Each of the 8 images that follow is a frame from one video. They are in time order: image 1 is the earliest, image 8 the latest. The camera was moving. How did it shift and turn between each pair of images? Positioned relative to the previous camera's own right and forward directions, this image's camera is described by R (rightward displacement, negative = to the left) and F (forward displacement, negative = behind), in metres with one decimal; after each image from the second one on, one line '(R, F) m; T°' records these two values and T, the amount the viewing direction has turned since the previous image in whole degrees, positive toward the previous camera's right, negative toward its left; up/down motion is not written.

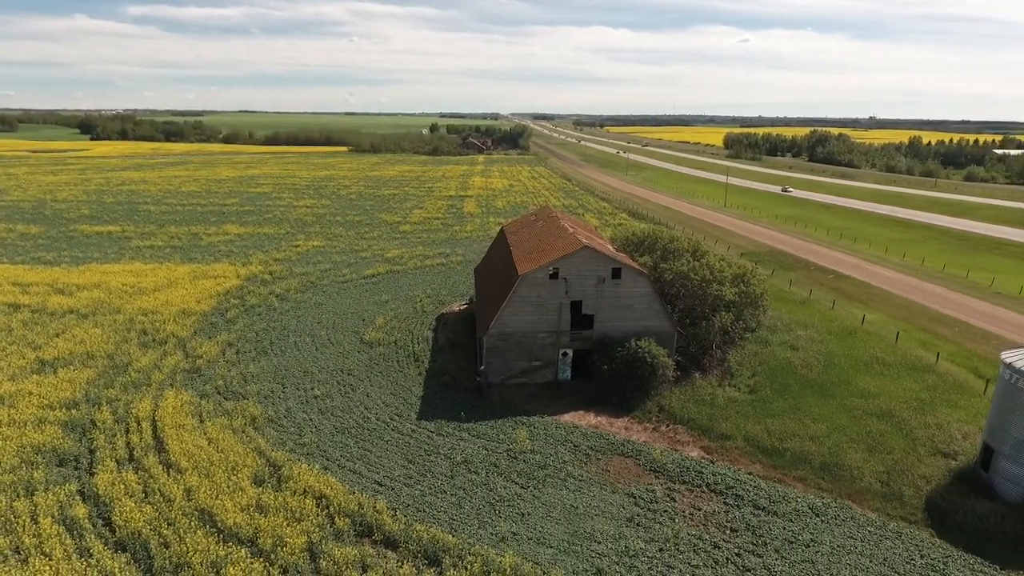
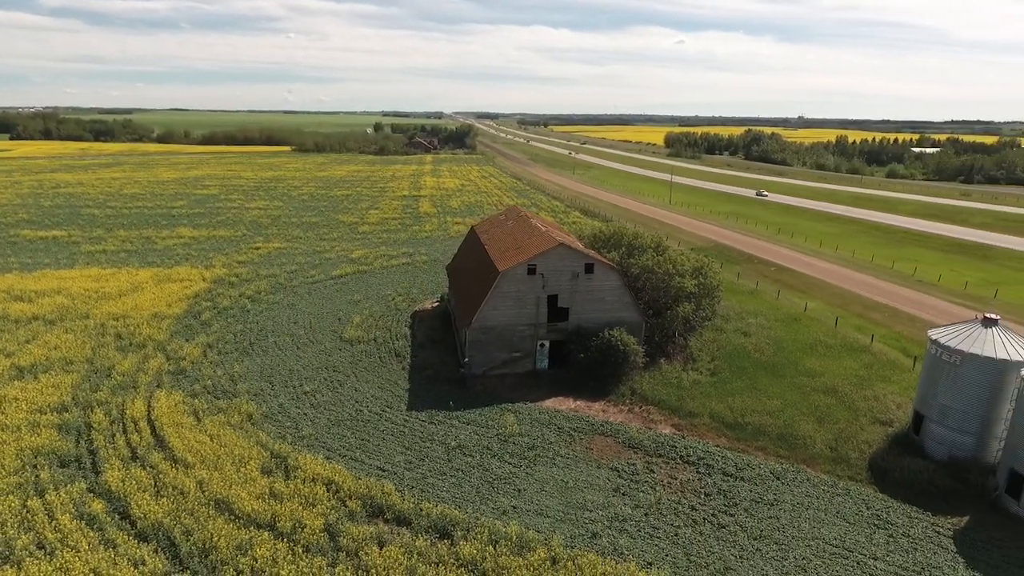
(-1.4, -1.5) m; +5°
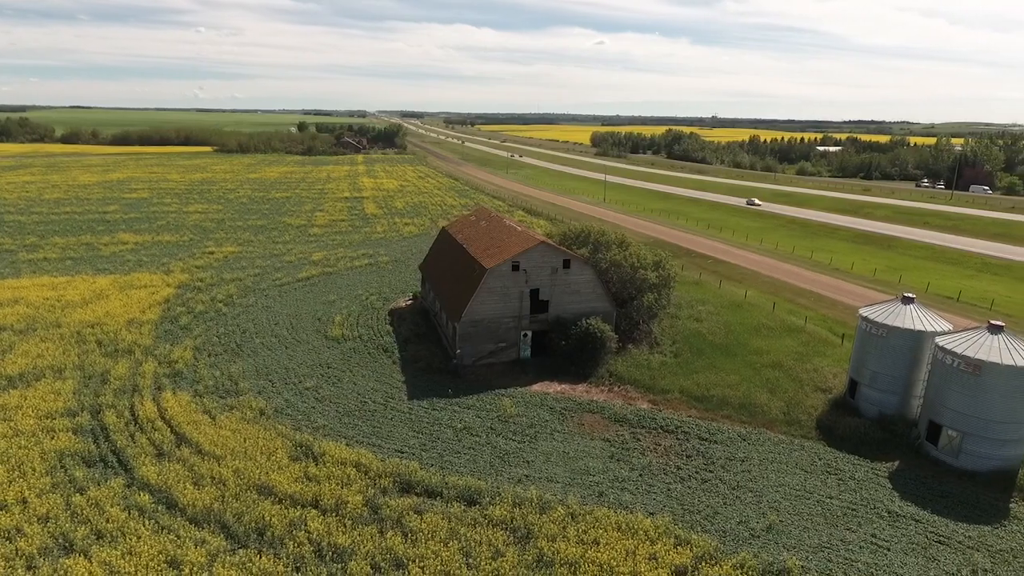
(-2.6, -2.1) m; +7°
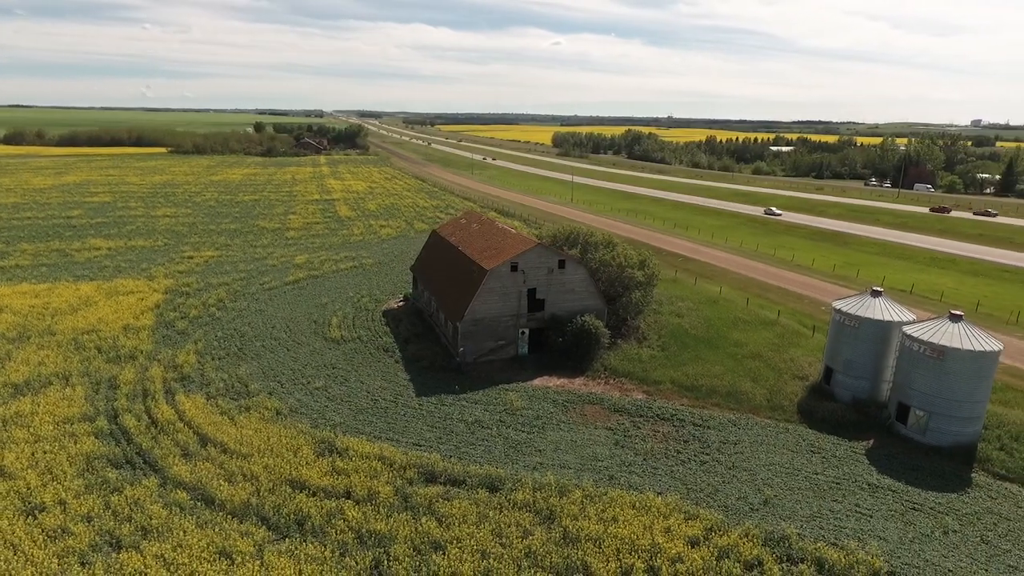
(-1.8, -1.3) m; +4°
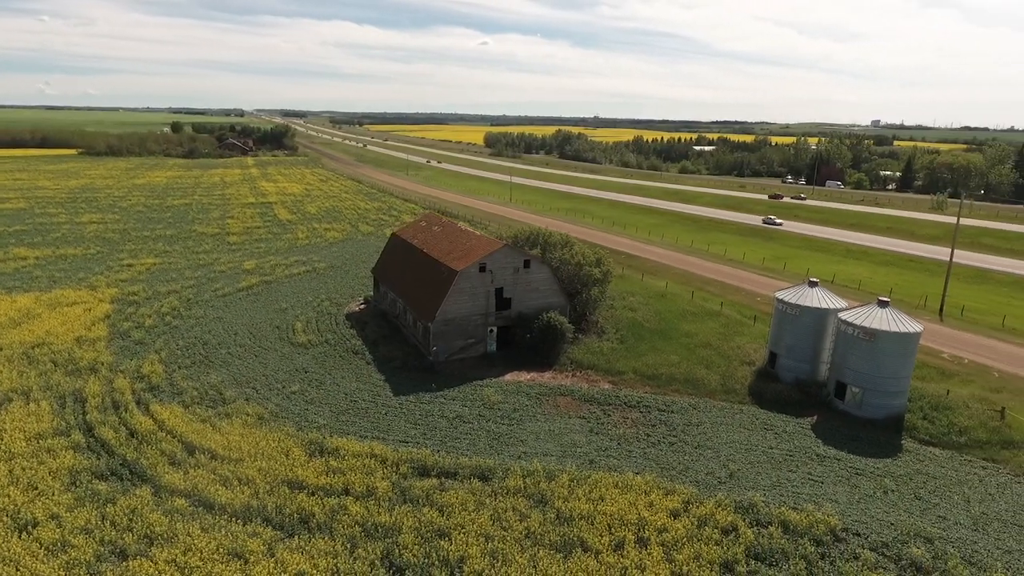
(-1.8, -1.1) m; +6°
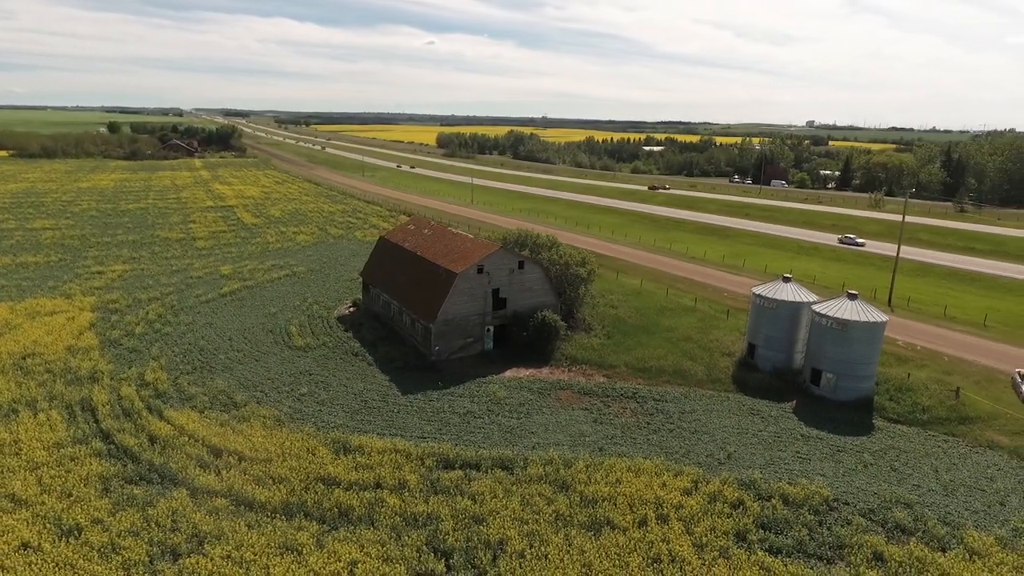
(-2.3, -1.2) m; +4°
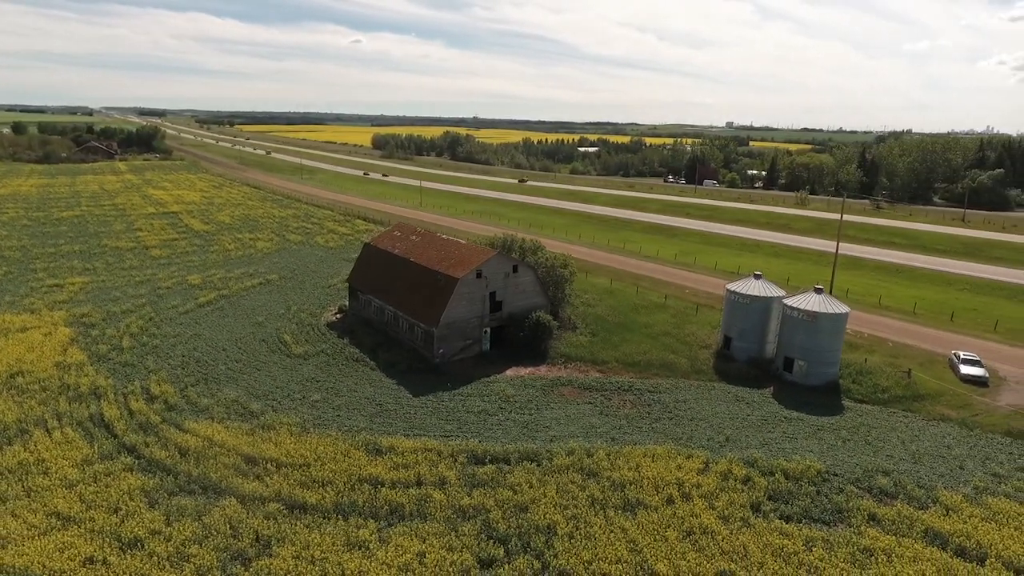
(-3.3, -1.3) m; +6°
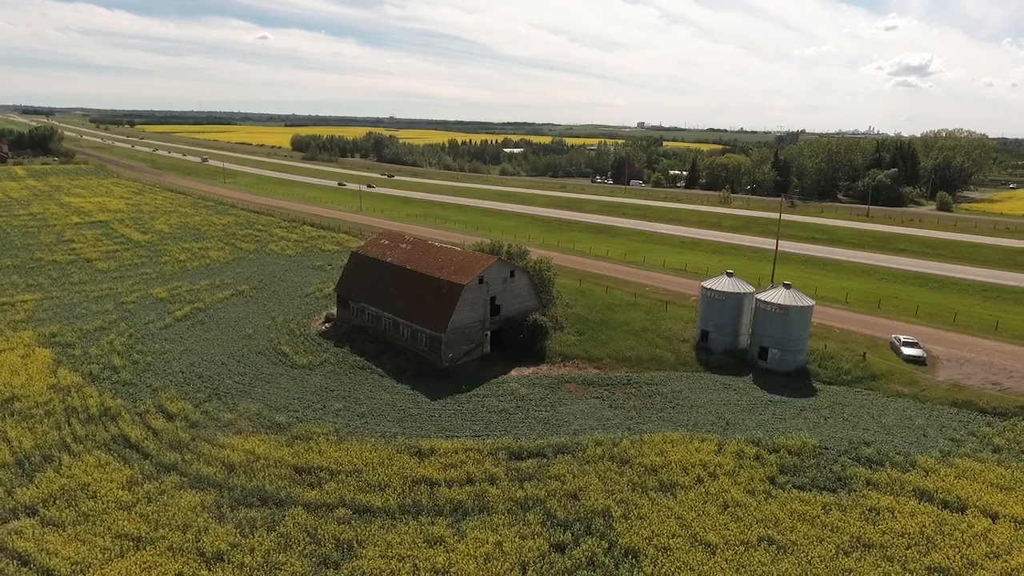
(-4.4, -1.3) m; +7°
